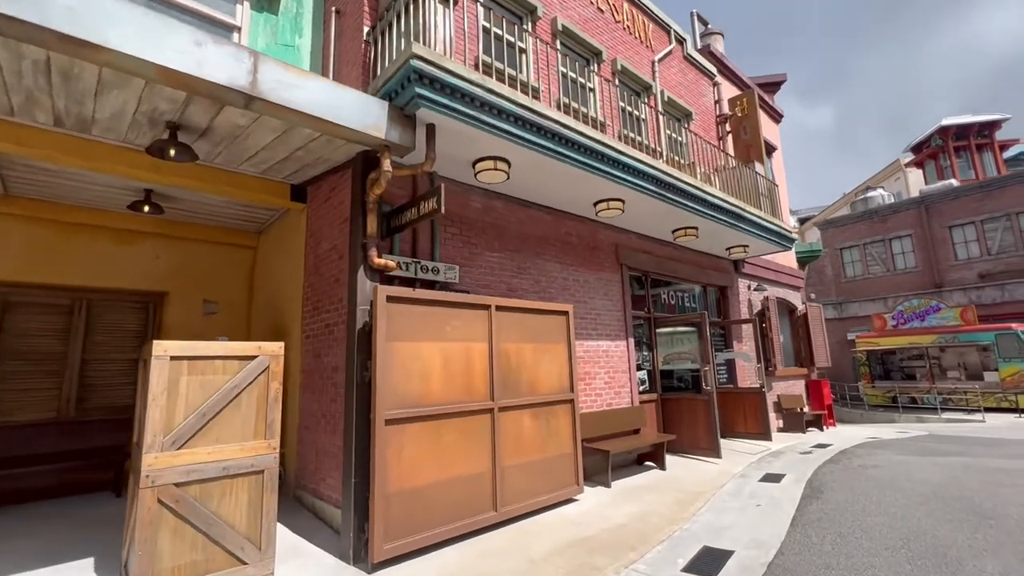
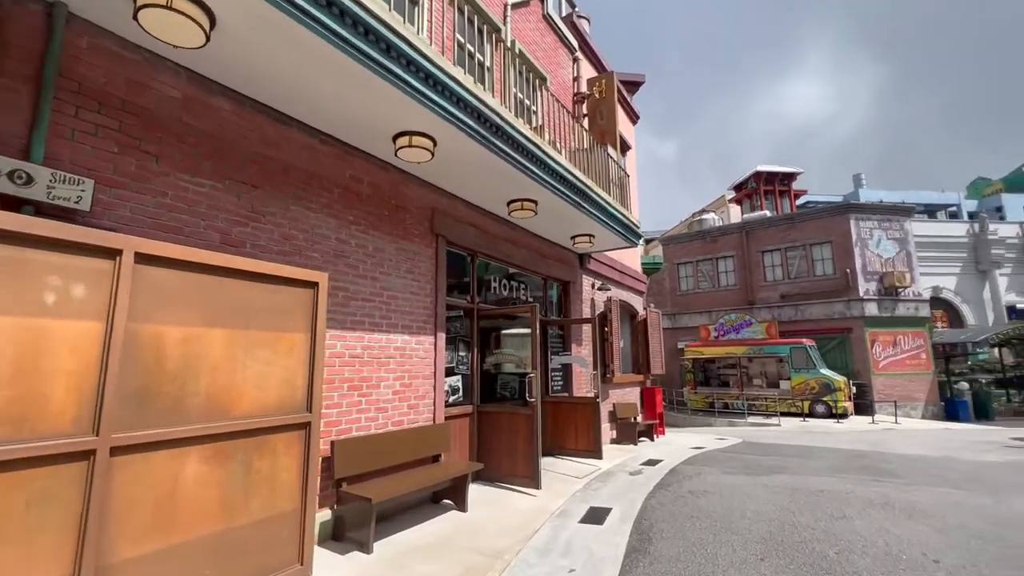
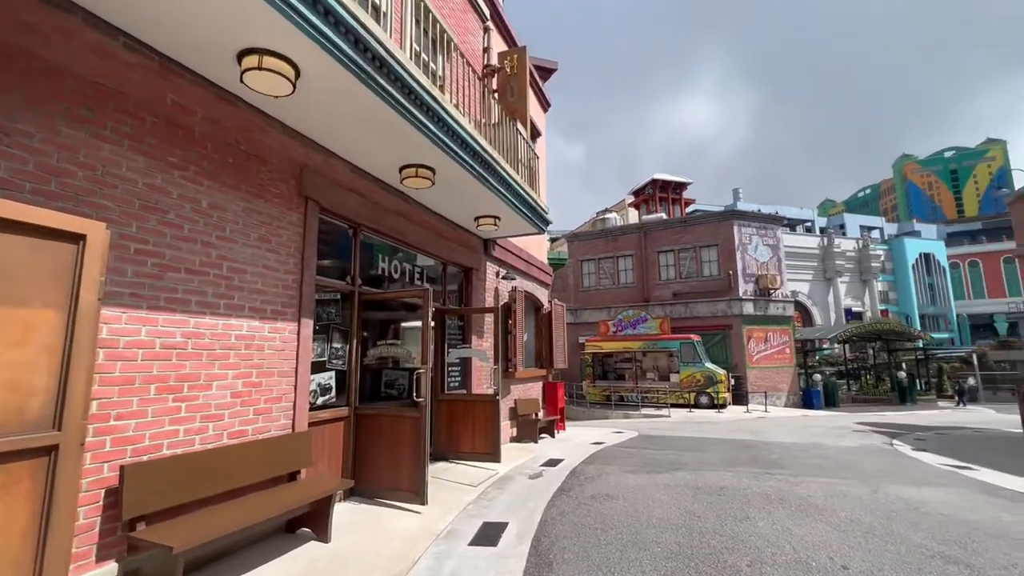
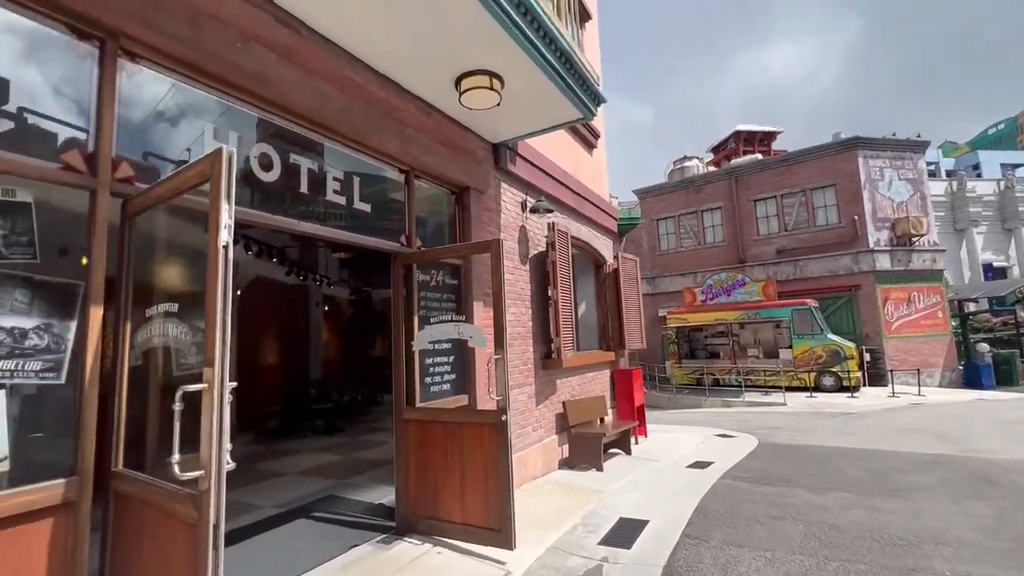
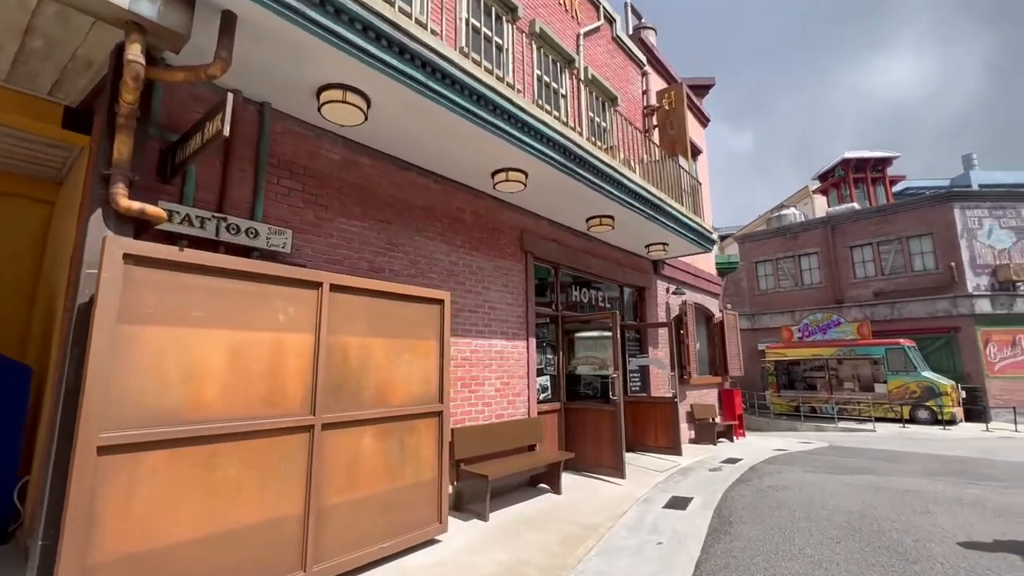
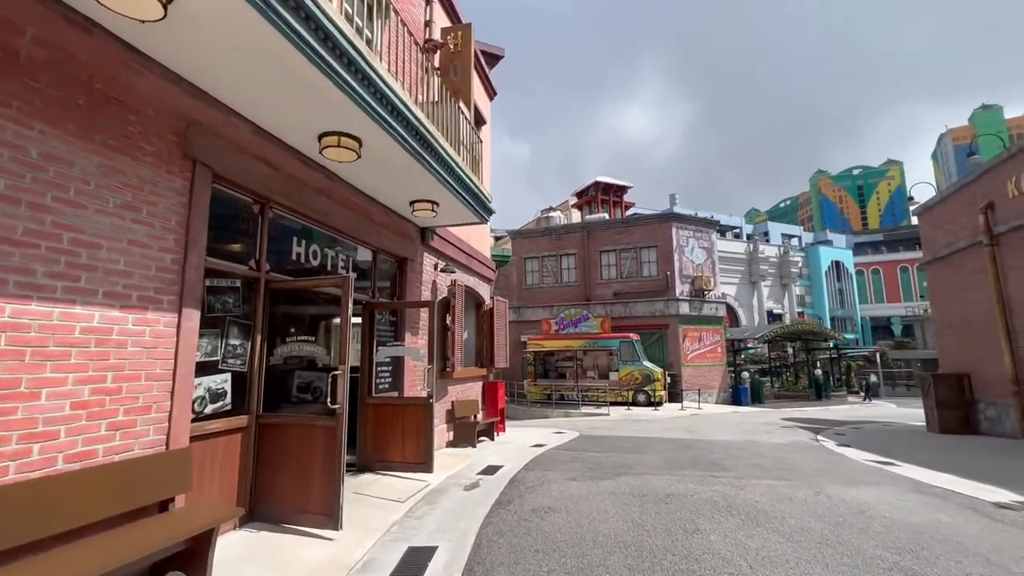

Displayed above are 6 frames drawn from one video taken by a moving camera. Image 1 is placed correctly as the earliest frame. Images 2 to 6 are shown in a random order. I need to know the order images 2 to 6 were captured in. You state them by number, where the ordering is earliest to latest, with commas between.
5, 2, 3, 6, 4
